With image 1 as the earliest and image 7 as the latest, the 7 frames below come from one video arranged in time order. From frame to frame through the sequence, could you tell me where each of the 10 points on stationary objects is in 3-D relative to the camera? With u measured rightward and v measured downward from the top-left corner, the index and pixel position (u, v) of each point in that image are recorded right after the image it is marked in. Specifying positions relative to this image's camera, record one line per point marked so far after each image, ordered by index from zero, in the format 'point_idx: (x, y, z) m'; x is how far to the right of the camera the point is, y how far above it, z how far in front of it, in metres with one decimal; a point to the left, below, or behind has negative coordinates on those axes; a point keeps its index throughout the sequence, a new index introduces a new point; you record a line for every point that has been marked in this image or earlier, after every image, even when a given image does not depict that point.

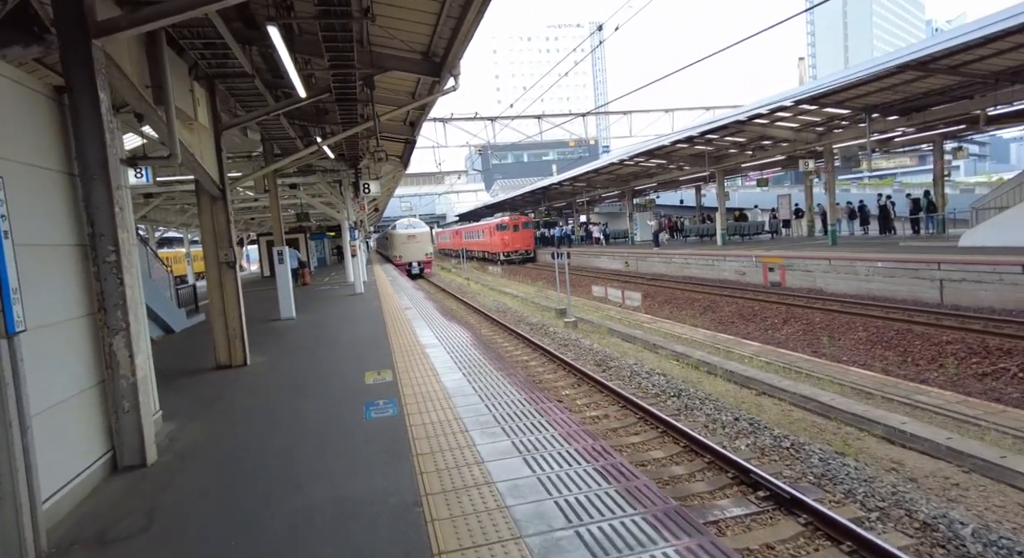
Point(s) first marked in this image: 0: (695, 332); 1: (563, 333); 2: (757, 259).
0: (+4.1, -1.2, +12.4) m
1: (+1.1, -1.2, +12.1) m
2: (+7.4, +0.6, +16.7) m
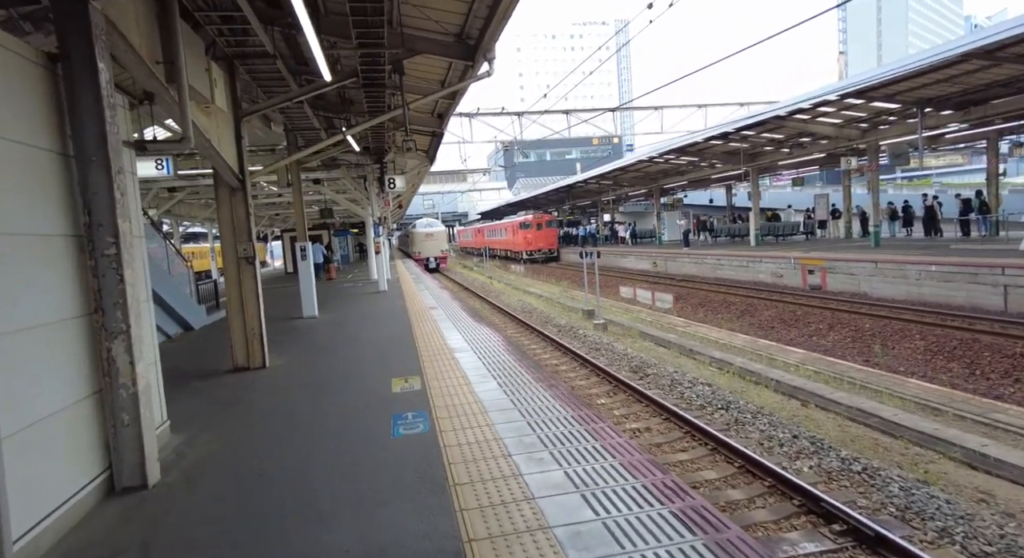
0: (+4.7, -1.3, +11.7) m
1: (+1.7, -1.2, +11.6) m
2: (+8.1, +0.5, +15.9) m
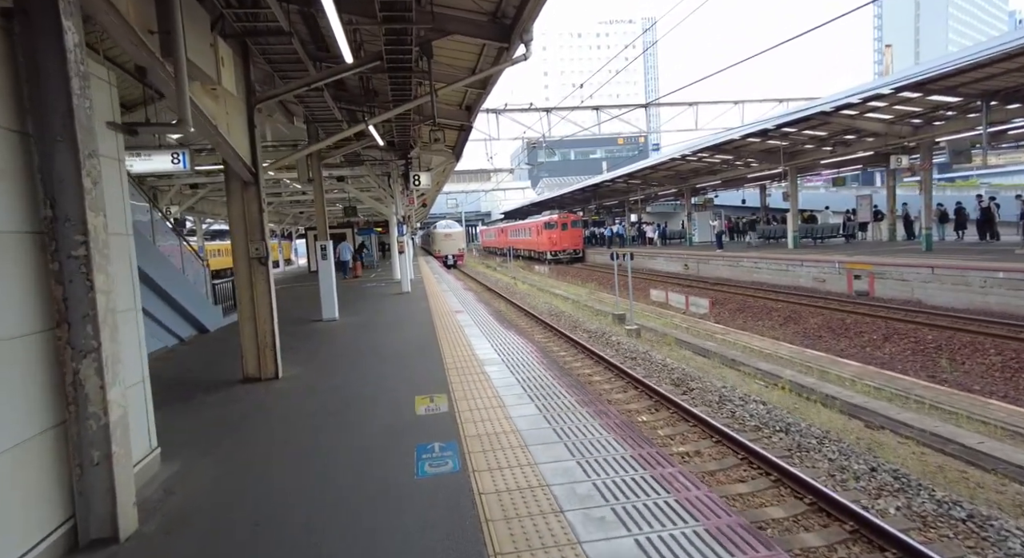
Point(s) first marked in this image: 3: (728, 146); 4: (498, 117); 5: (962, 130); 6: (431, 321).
0: (+5.3, -1.4, +11.0) m
1: (+2.3, -1.3, +10.9) m
2: (+8.9, +0.4, +15.0) m
3: (+7.8, +4.8, +20.0) m
4: (-0.5, +5.7, +19.4) m
5: (+11.4, +3.8, +14.0) m
6: (-1.6, -0.9, +11.0) m
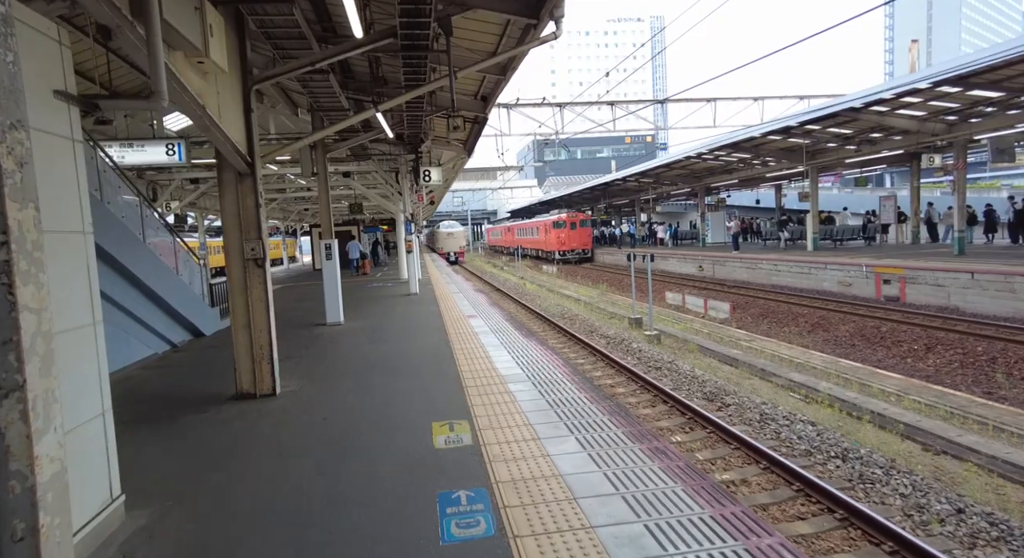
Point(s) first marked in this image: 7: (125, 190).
0: (+5.5, -1.5, +10.3) m
1: (+2.6, -1.3, +10.3) m
2: (+9.2, +0.3, +14.3) m
3: (+8.1, +4.7, +19.3) m
4: (-0.1, +5.6, +18.7) m
5: (+11.7, +3.6, +13.3) m
6: (-1.3, -0.9, +10.4) m
7: (-5.3, +1.2, +7.5) m
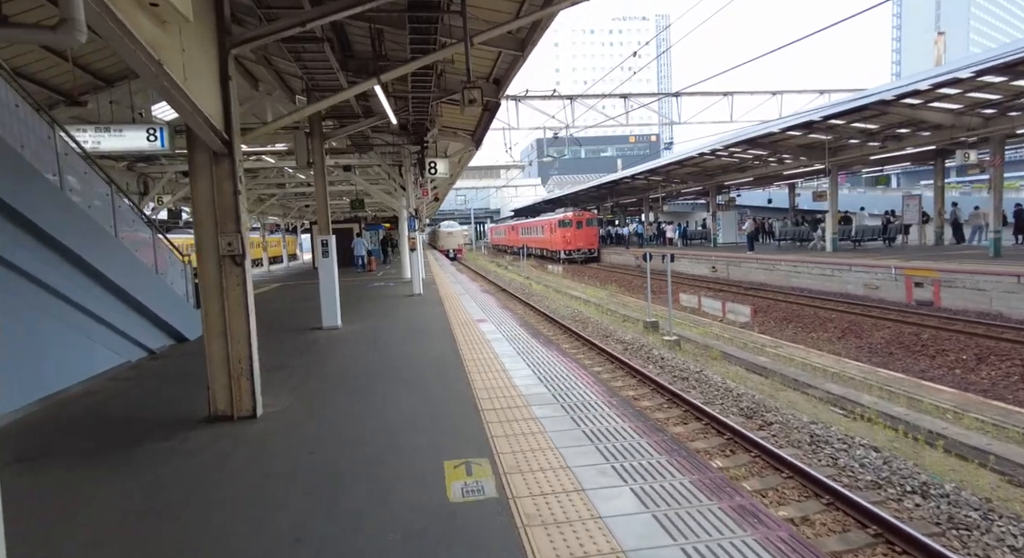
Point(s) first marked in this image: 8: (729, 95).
0: (+5.7, -1.5, +9.5) m
1: (+2.7, -1.4, +9.5) m
2: (+9.4, +0.2, +13.5) m
3: (+8.4, +4.6, +18.5) m
4: (+0.2, +5.6, +18.0) m
5: (+11.9, +3.6, +12.5) m
6: (-1.1, -0.9, +9.7) m
7: (-5.1, +1.2, +6.8) m
8: (+7.5, +6.3, +19.0) m
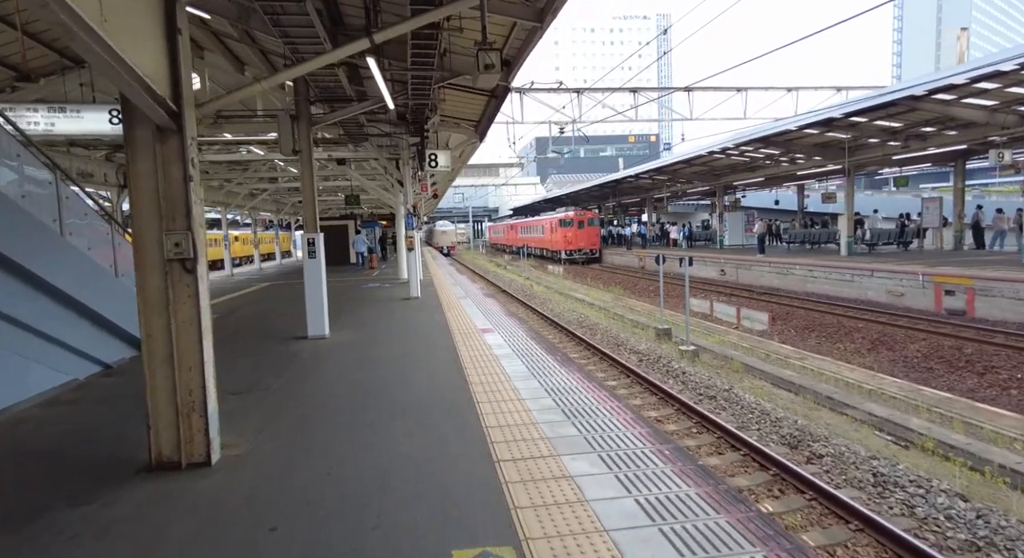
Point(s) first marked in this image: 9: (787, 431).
0: (+5.8, -1.6, +8.7) m
1: (+2.8, -1.5, +8.7) m
2: (+9.5, 0.0, +12.7) m
3: (+8.5, +4.5, +17.7) m
4: (+0.3, +5.6, +17.1) m
5: (+12.1, +3.4, +11.7) m
6: (-1.0, -1.0, +8.8) m
7: (-4.9, +1.2, +5.9) m
8: (+7.6, +6.2, +18.2) m
9: (+3.0, -1.7, +6.1) m
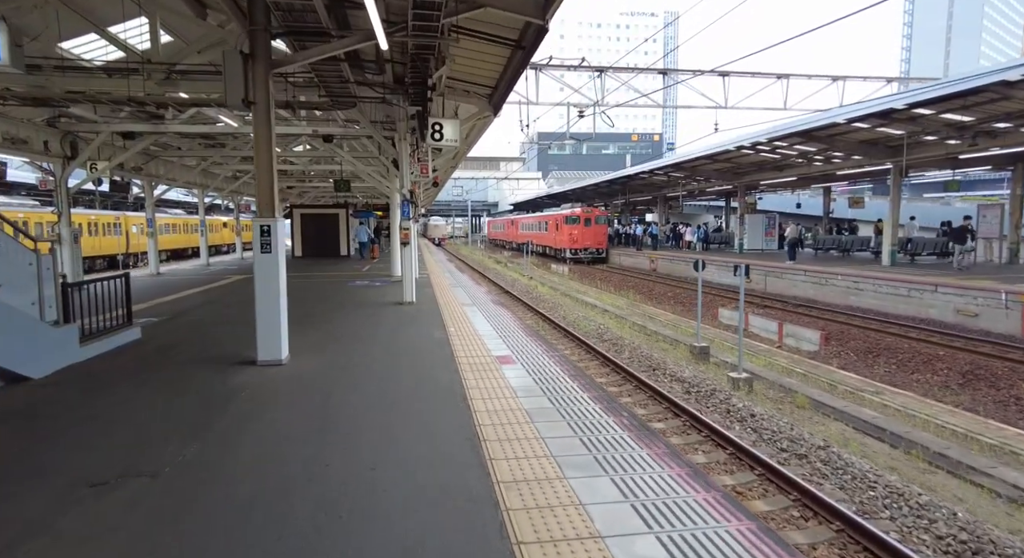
0: (+6.0, -1.9, +6.8) m
1: (+3.1, -1.7, +6.7) m
2: (+9.7, -0.3, +10.9) m
3: (+8.9, +4.2, +15.8) m
4: (+0.7, +5.5, +15.1) m
5: (+12.4, +2.9, +9.8) m
6: (-0.7, -1.1, +6.9) m
7: (-4.6, +1.3, +3.9) m
8: (+8.0, +5.9, +16.3) m
9: (+3.3, -1.9, +4.2) m
